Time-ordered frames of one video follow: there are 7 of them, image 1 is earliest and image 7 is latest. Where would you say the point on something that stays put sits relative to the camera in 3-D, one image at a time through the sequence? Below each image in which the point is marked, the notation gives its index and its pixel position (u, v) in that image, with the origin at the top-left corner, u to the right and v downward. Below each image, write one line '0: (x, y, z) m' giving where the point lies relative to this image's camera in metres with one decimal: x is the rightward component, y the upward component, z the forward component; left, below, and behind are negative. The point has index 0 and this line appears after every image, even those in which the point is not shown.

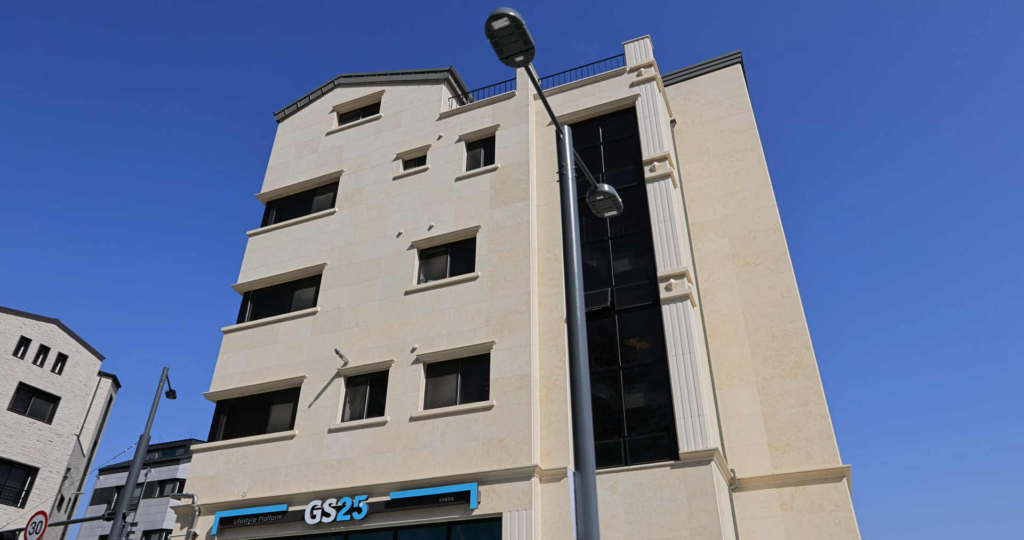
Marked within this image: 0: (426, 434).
0: (-2.3, -4.4, +17.5) m
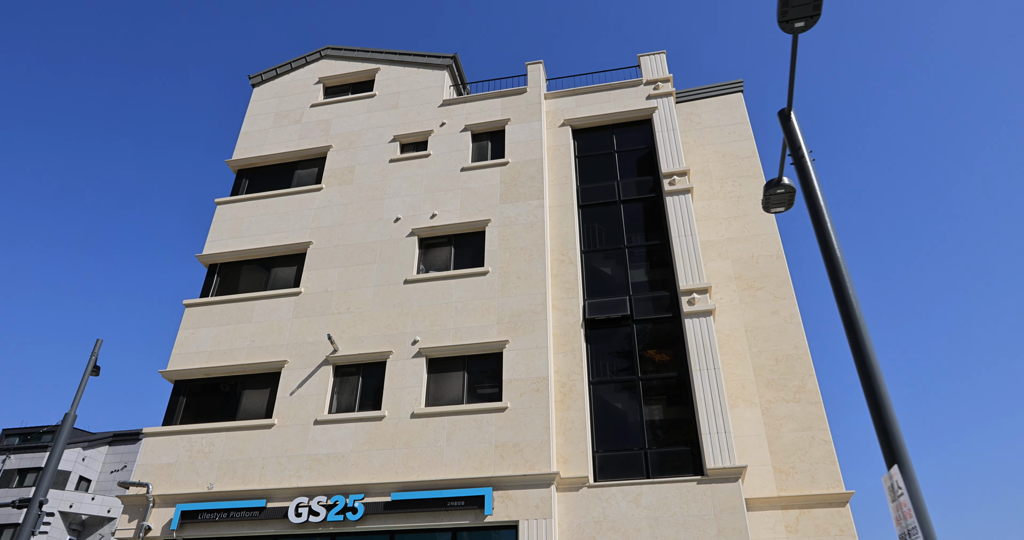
0: (-2.1, -4.1, +16.3) m
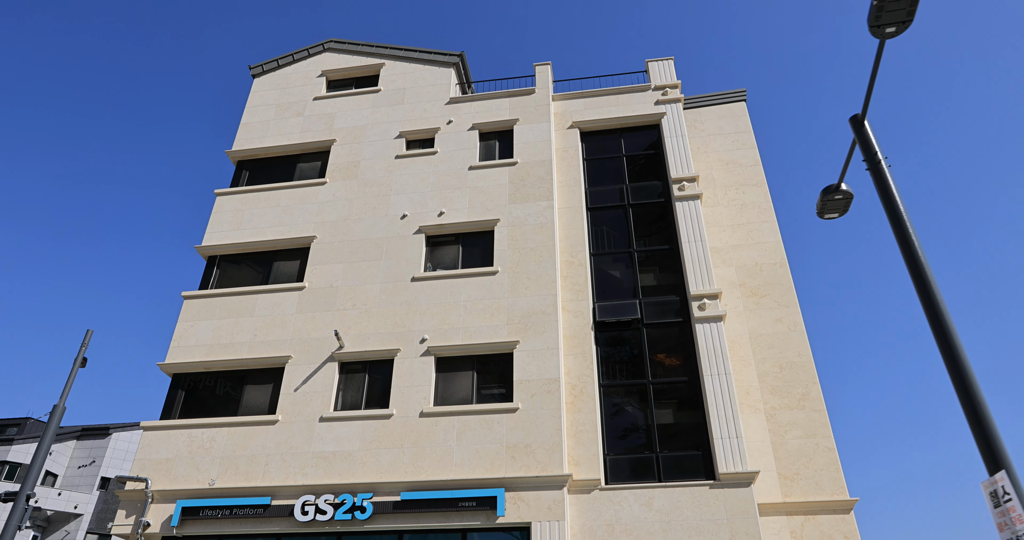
0: (-1.8, -4.1, +16.2) m
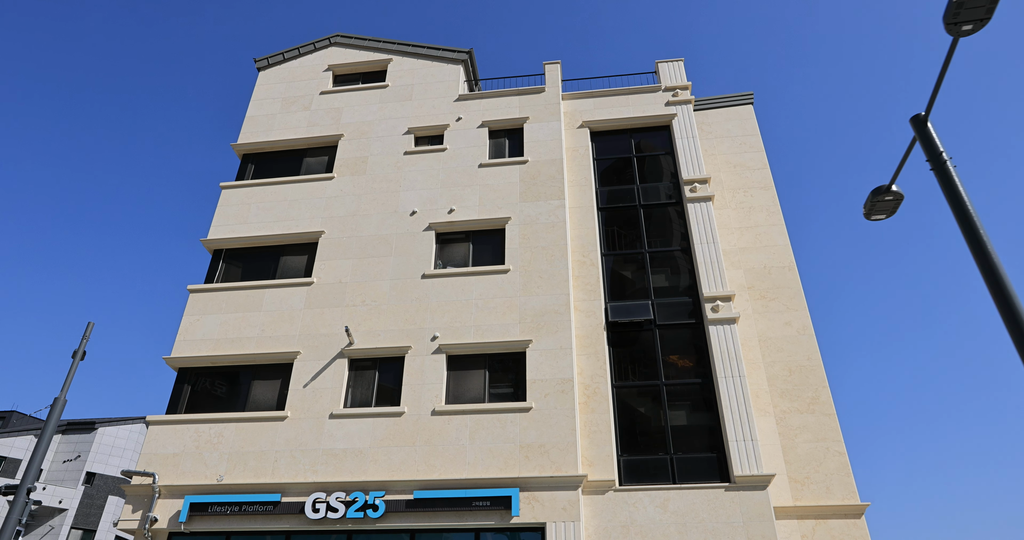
0: (-1.5, -4.0, +16.0) m
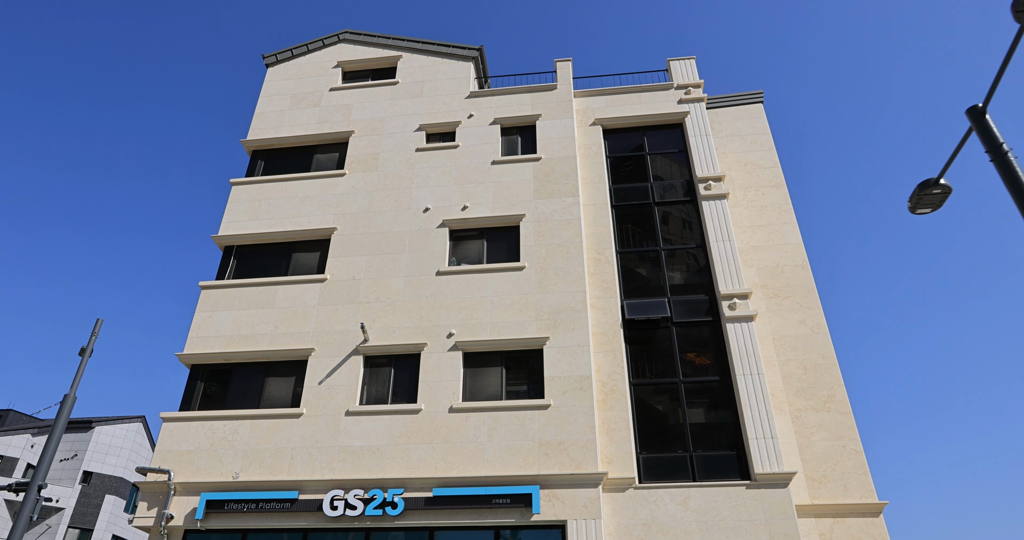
0: (-1.0, -3.9, +15.9) m
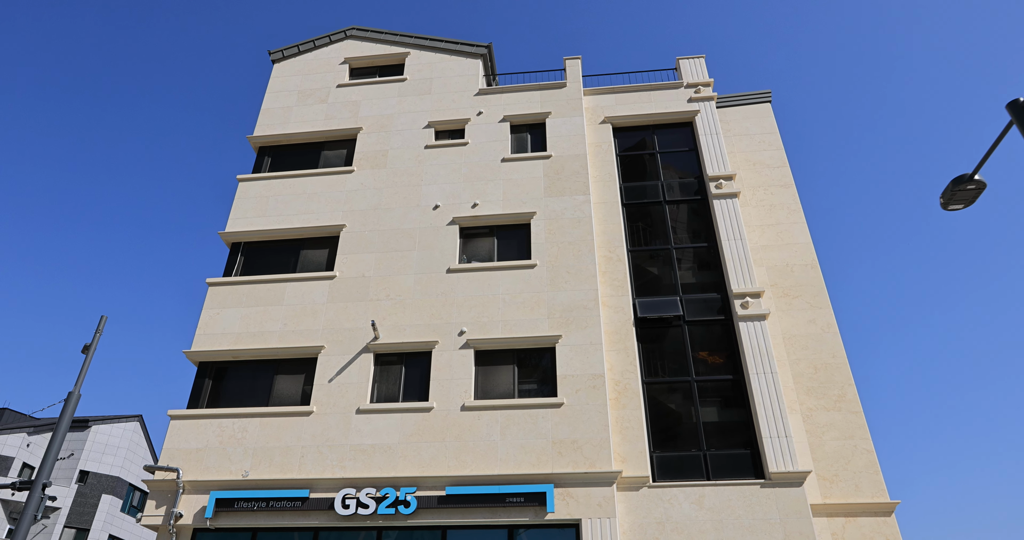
0: (-0.7, -3.8, +15.8) m
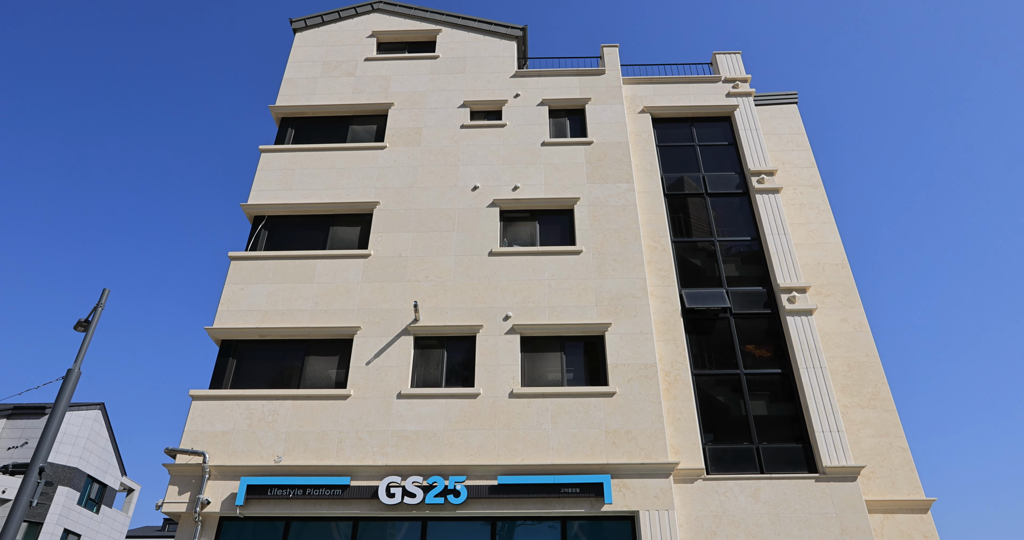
0: (+0.5, -3.4, +15.5) m
